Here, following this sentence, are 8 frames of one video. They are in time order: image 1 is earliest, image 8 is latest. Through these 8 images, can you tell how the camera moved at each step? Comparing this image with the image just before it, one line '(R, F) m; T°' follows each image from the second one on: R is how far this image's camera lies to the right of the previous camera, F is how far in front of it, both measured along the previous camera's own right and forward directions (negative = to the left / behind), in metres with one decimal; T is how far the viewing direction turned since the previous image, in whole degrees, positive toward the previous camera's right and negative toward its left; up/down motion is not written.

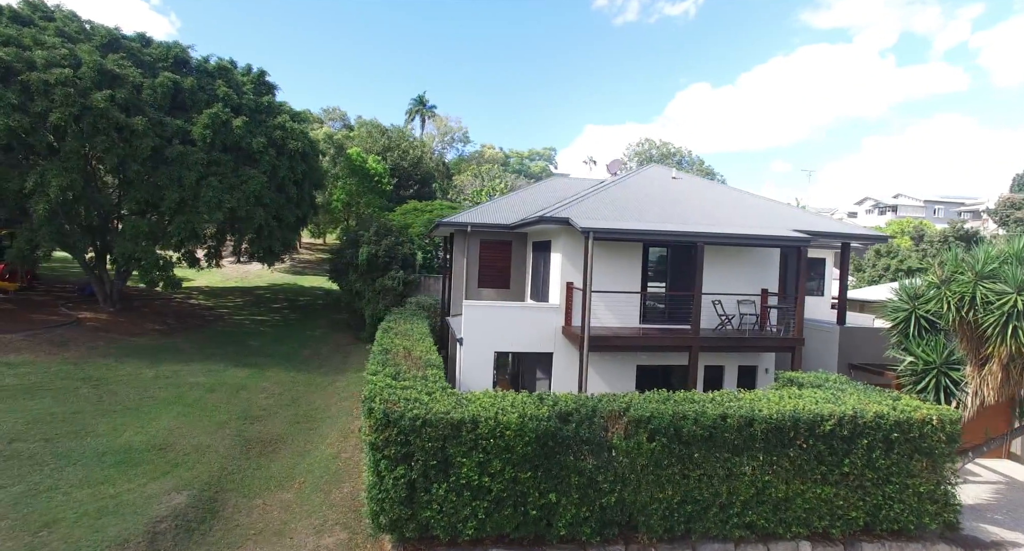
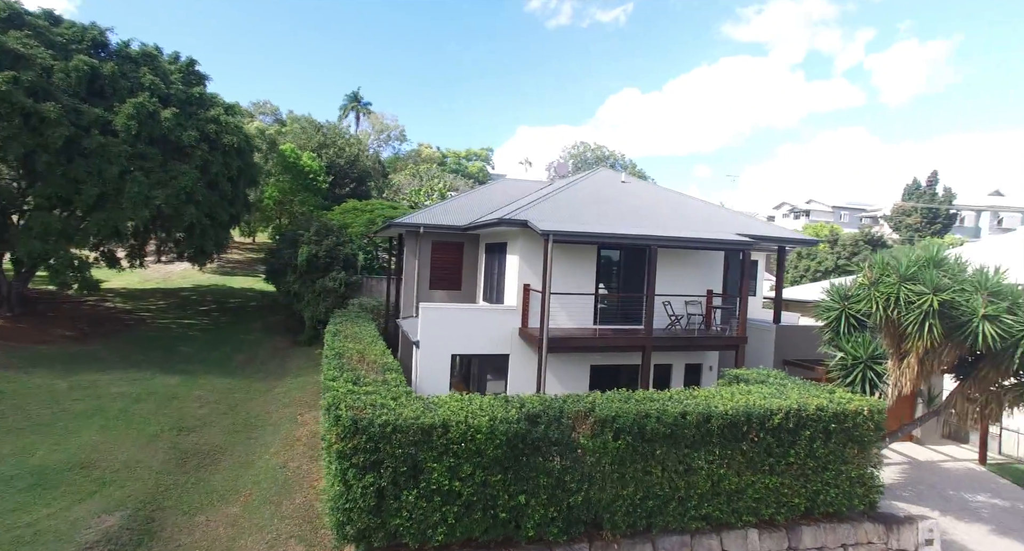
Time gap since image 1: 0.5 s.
(-0.5, 0.0) m; +7°
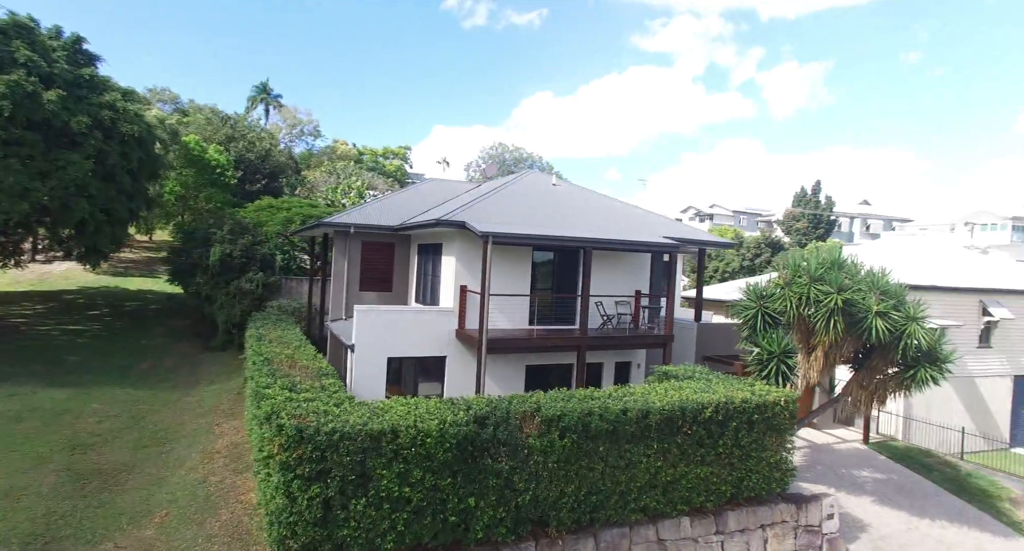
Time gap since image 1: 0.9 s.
(-0.5, 0.0) m; +8°
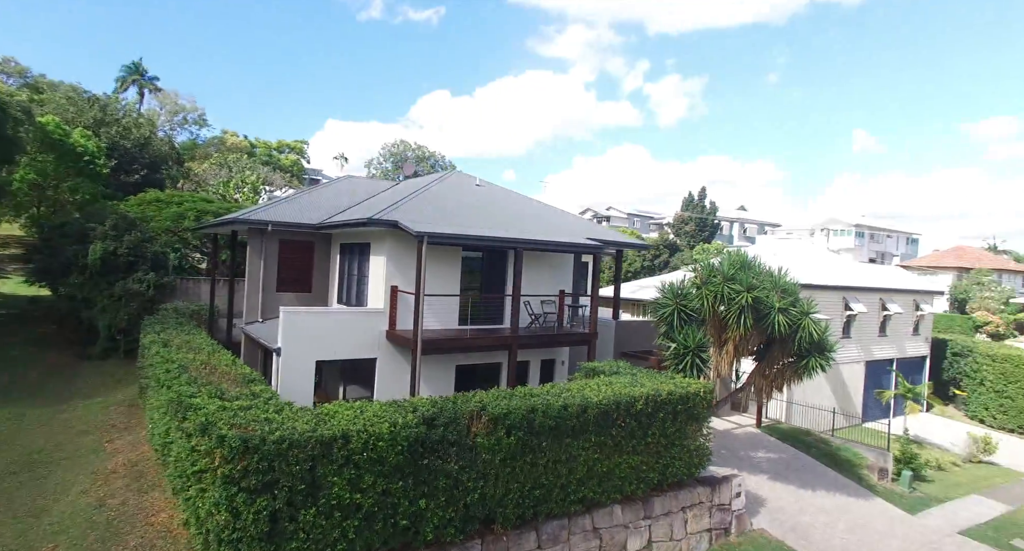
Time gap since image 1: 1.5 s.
(-0.7, 0.0) m; +10°
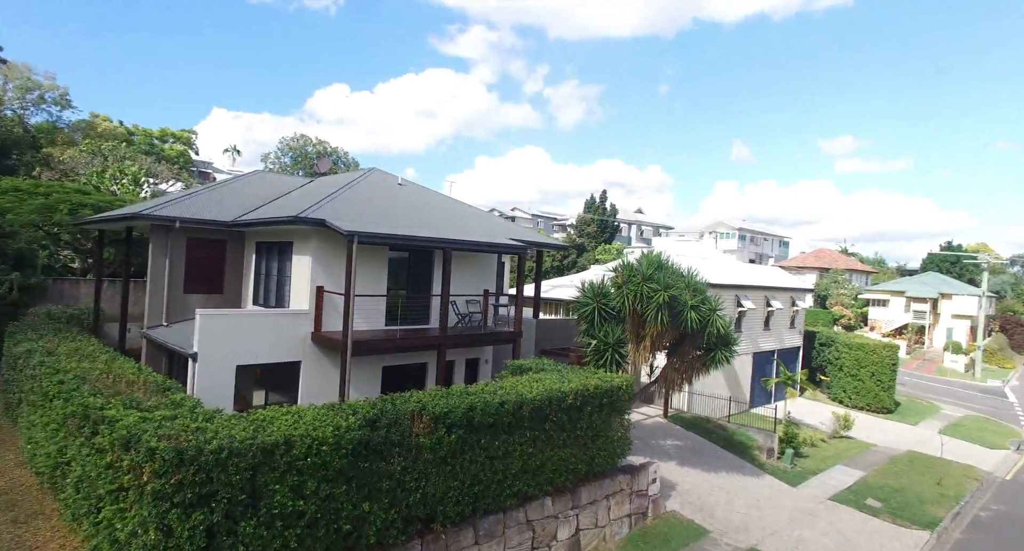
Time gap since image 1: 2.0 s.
(-0.6, -0.1) m; +10°
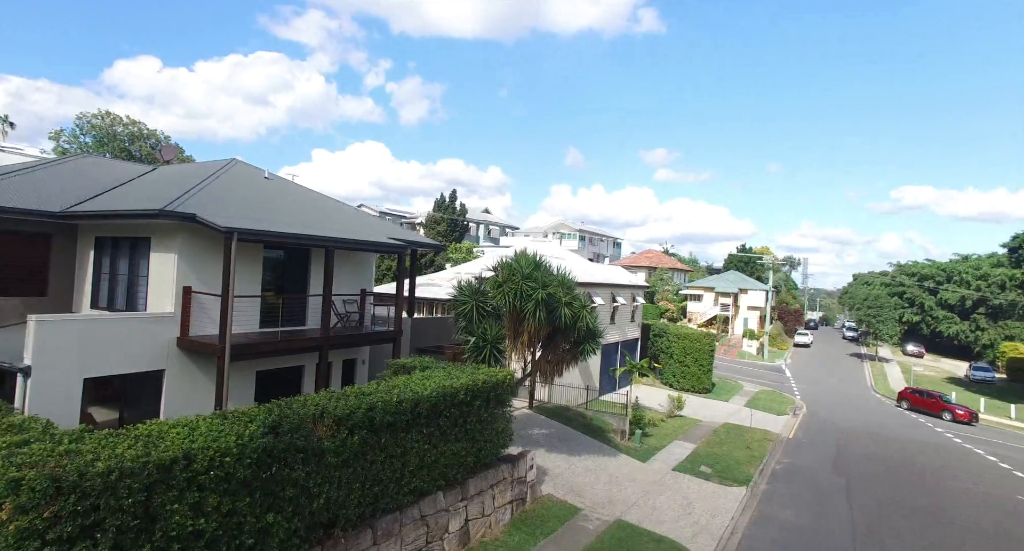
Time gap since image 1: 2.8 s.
(-0.9, -0.2) m; +15°
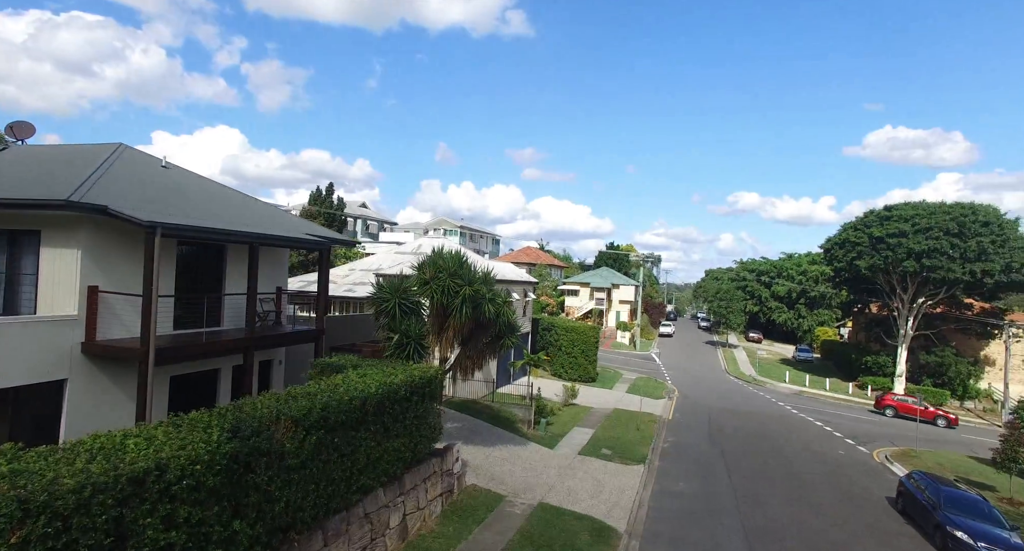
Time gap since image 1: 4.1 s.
(-1.4, -0.3) m; +13°
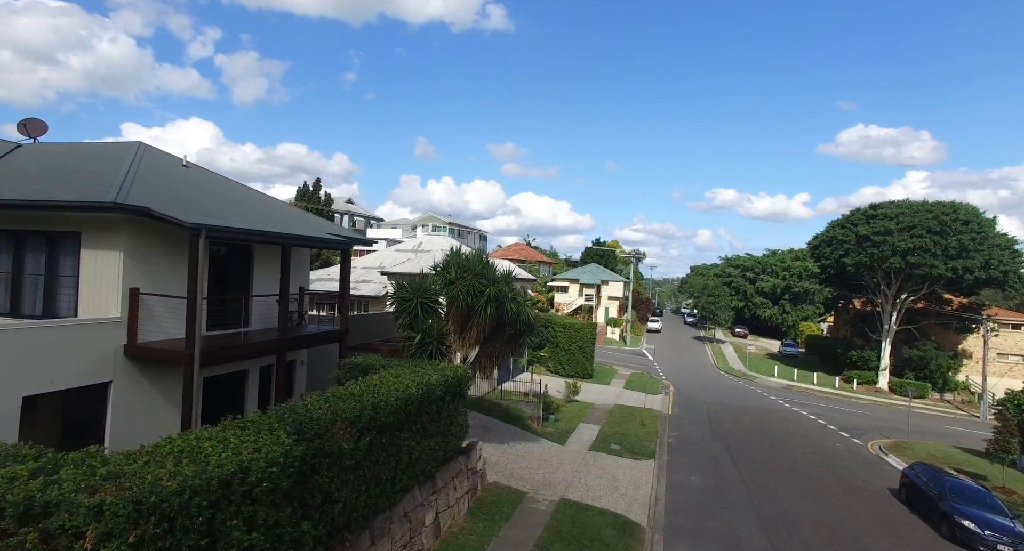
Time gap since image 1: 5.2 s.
(-1.0, -0.2) m; +2°
